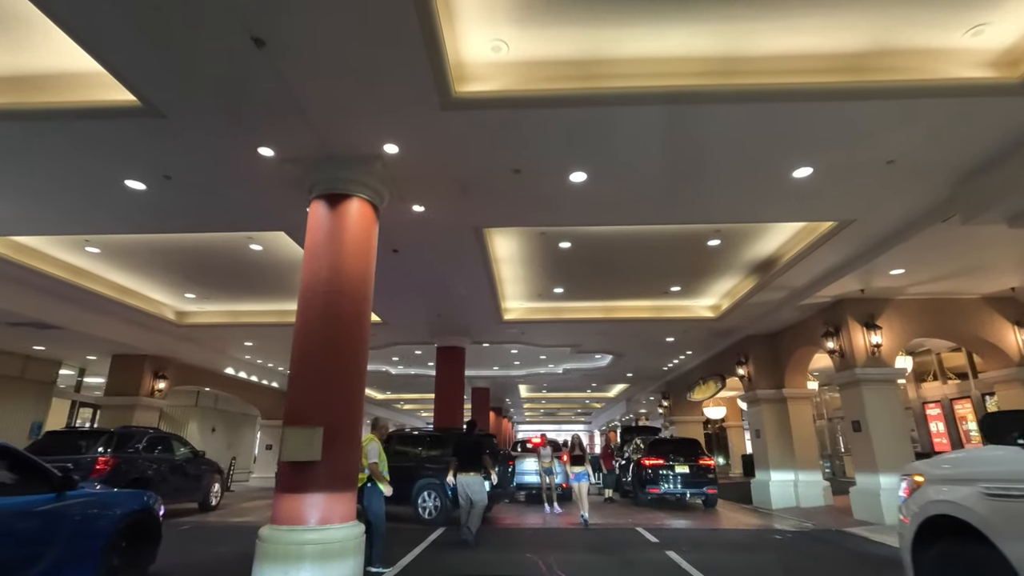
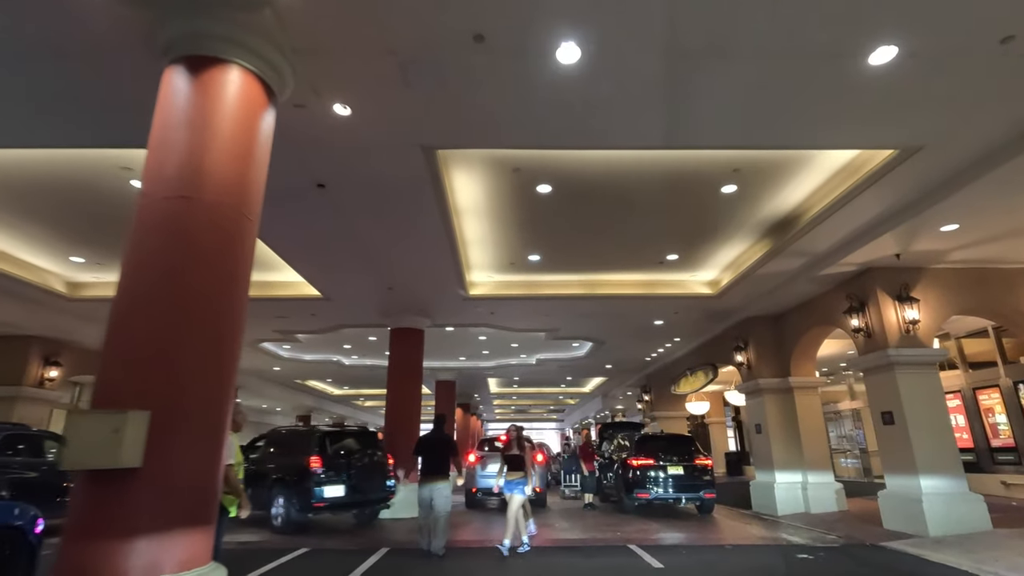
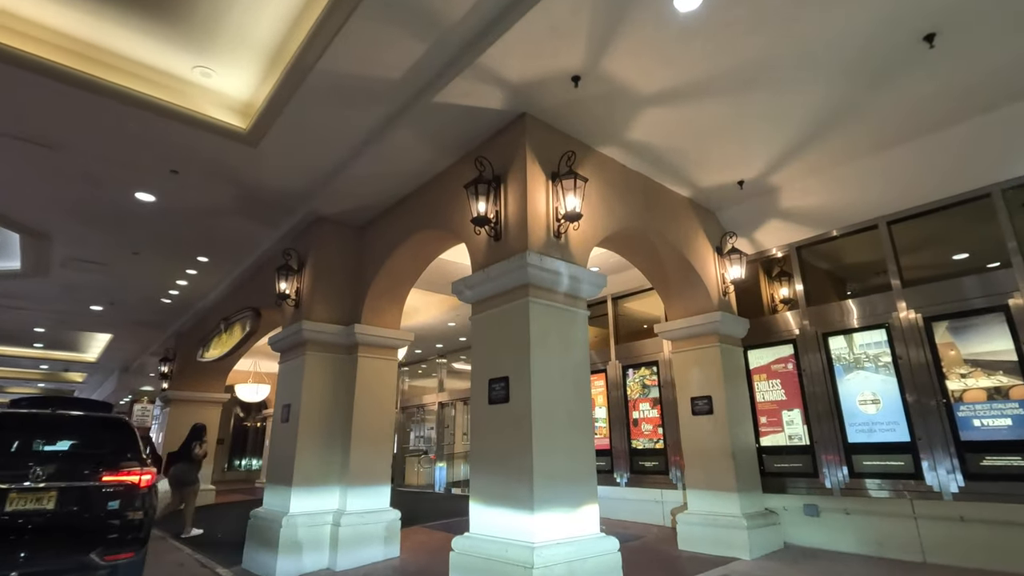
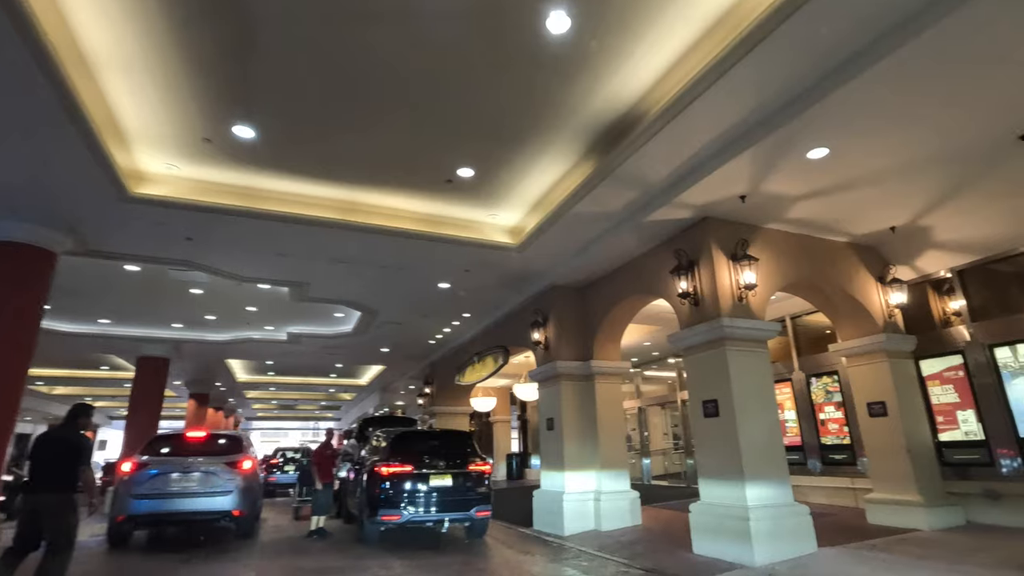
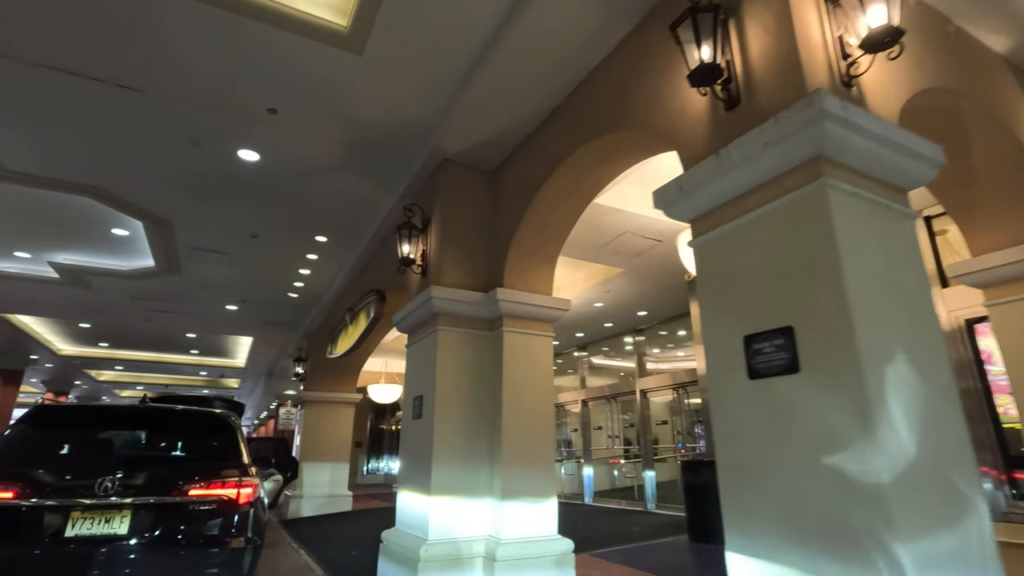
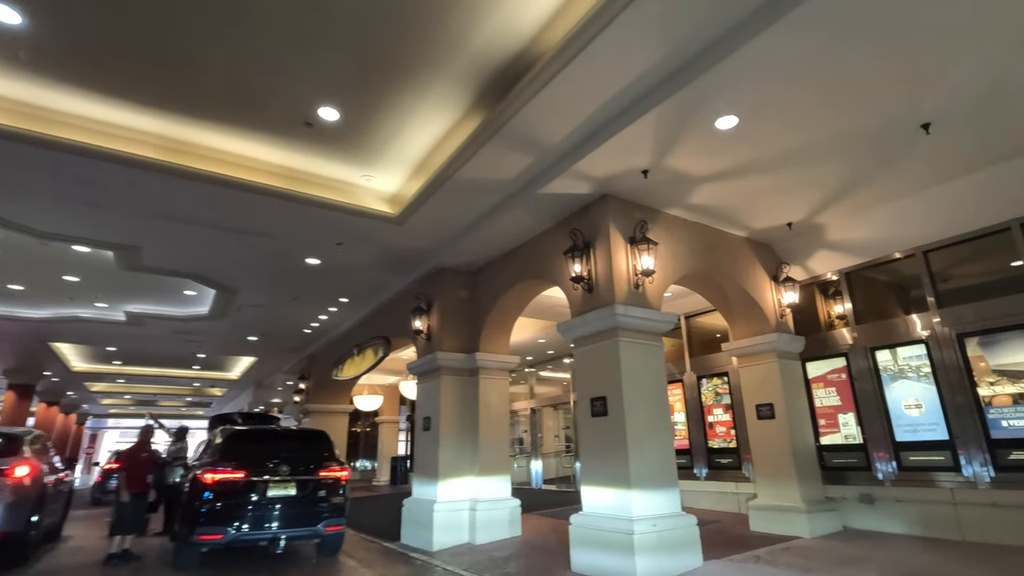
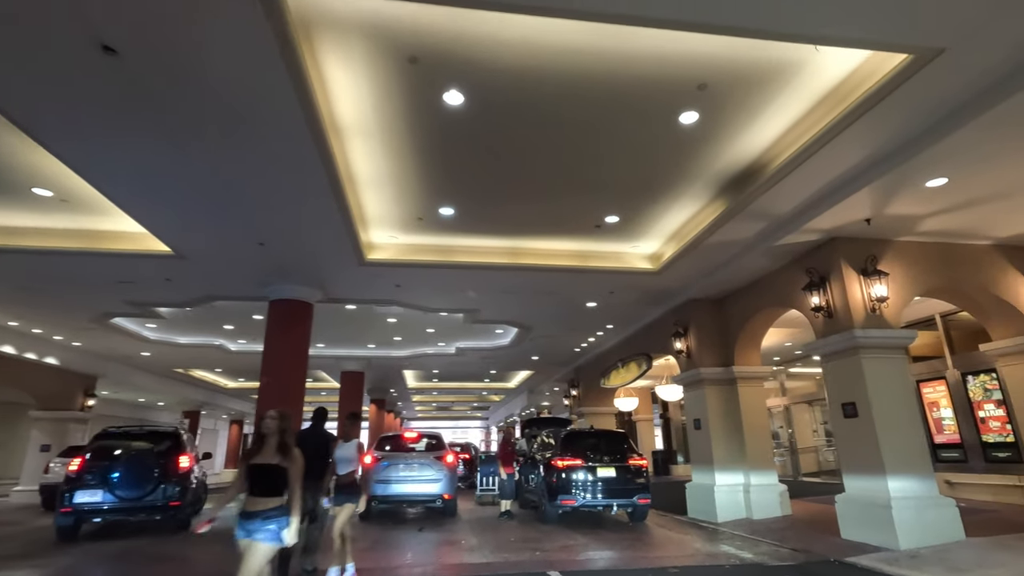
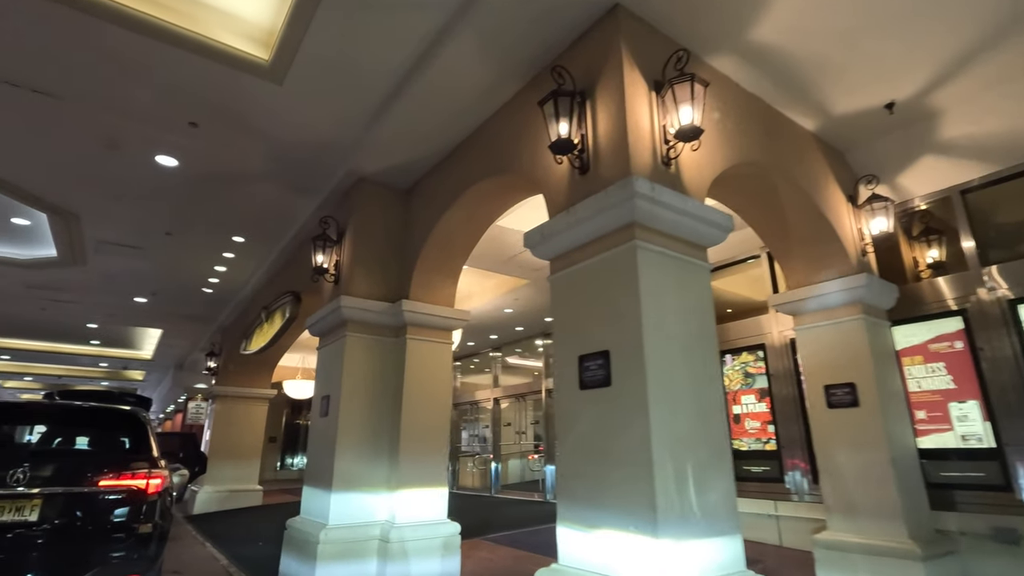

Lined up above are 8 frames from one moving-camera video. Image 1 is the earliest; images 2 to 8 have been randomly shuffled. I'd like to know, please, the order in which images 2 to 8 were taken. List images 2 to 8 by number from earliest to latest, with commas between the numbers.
2, 7, 4, 6, 3, 8, 5
